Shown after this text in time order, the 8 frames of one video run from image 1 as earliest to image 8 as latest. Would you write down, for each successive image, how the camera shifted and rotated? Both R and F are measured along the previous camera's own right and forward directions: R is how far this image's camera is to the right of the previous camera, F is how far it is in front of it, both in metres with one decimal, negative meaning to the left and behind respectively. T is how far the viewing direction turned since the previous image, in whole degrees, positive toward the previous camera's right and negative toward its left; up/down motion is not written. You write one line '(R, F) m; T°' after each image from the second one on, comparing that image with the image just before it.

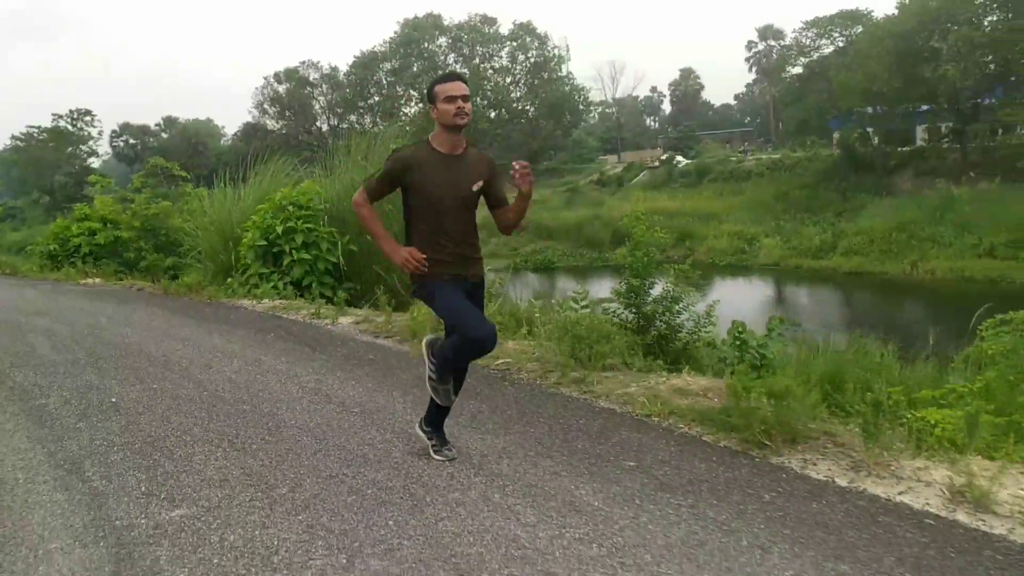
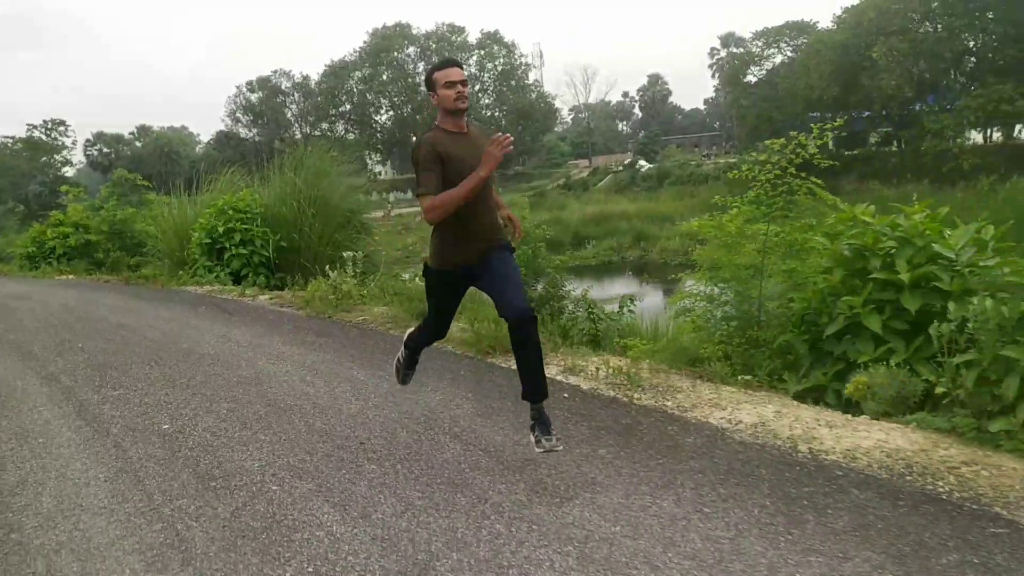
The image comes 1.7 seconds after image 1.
(+1.2, -2.5) m; +1°
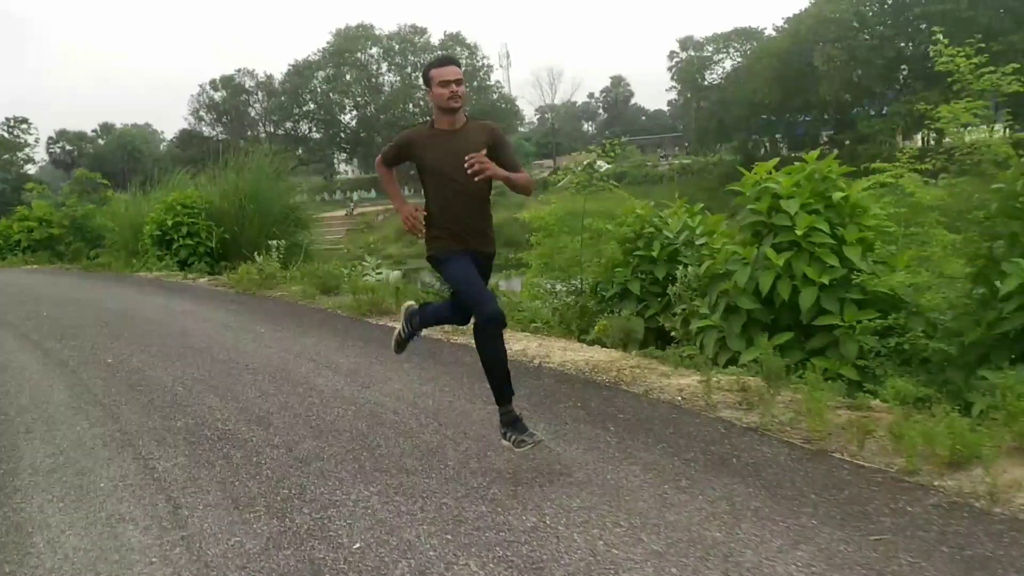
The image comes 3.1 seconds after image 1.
(+0.9, -2.0) m; +2°
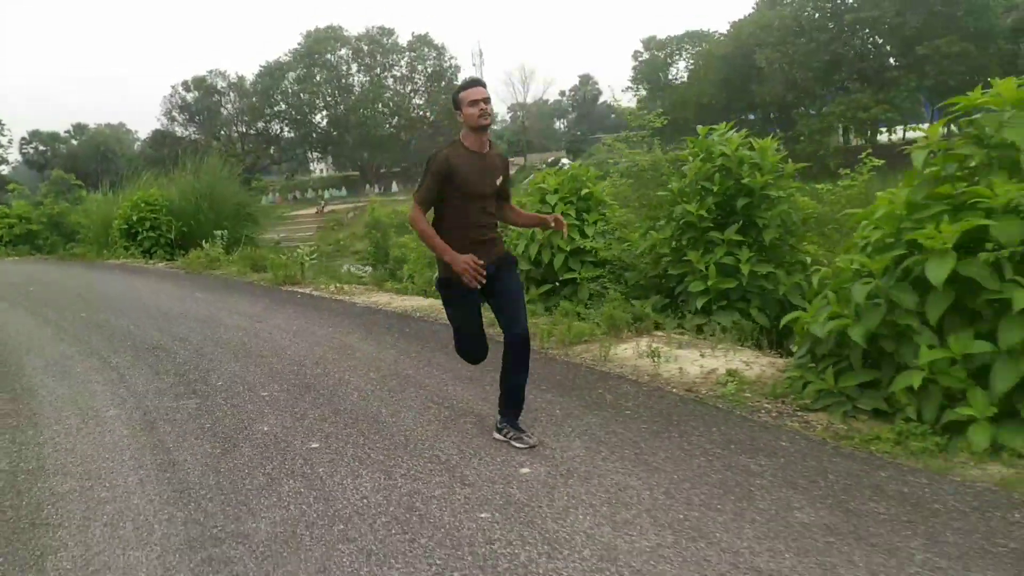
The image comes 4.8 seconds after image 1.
(+1.3, -2.7) m; +1°
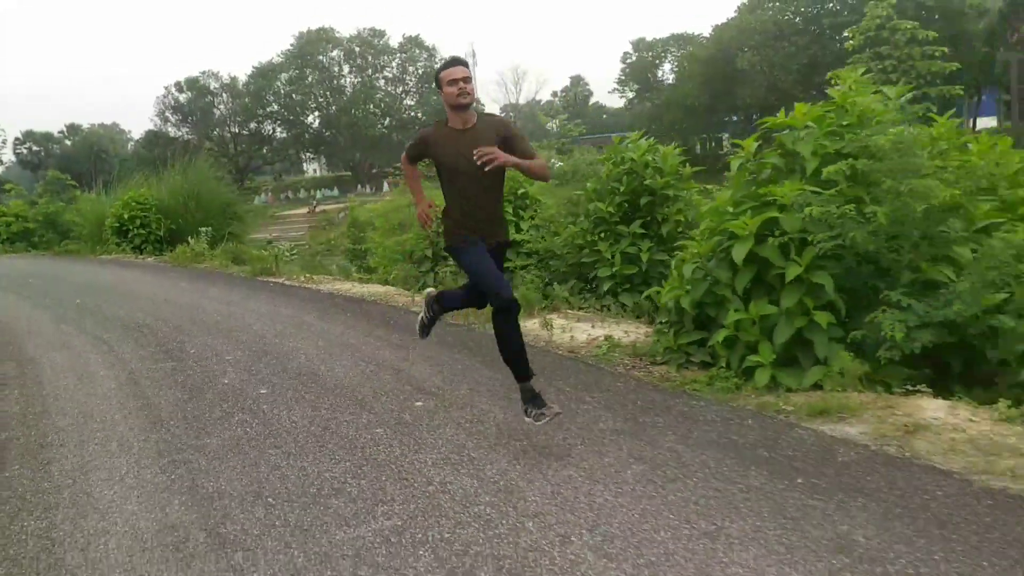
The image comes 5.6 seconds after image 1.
(+0.5, -1.2) m; 0°
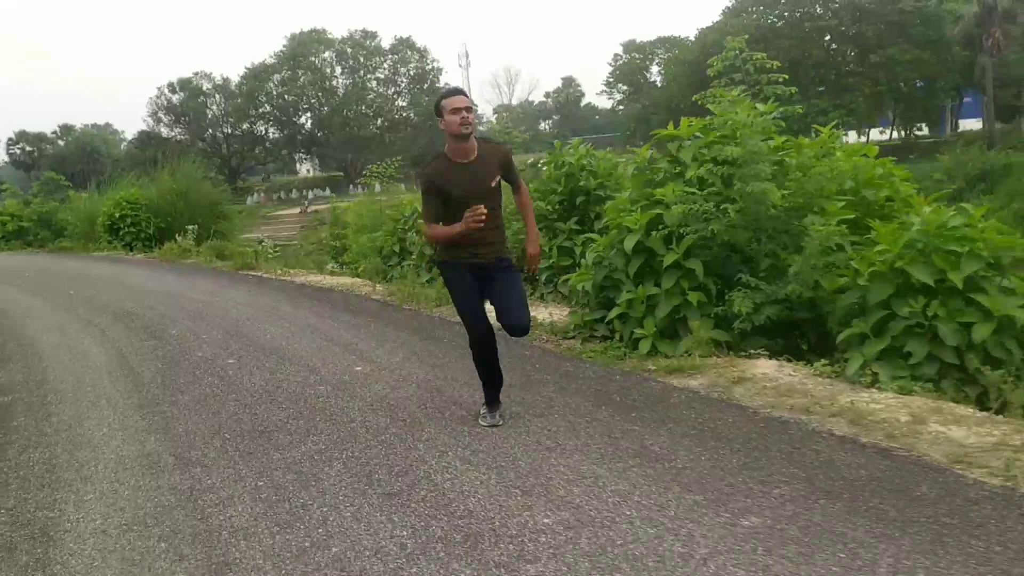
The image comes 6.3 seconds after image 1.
(+0.5, -1.0) m; 0°
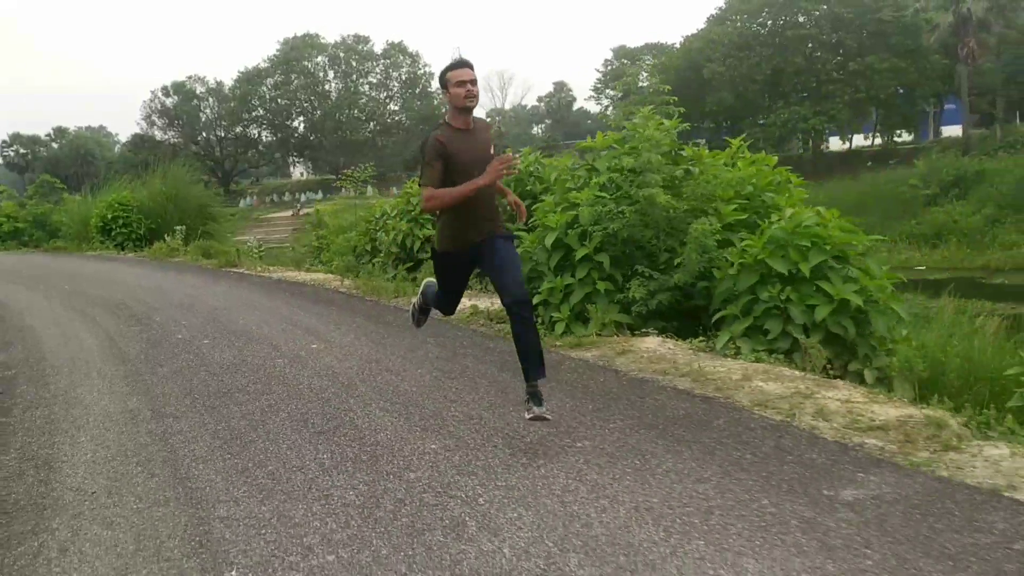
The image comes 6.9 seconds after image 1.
(+0.5, -1.0) m; 0°
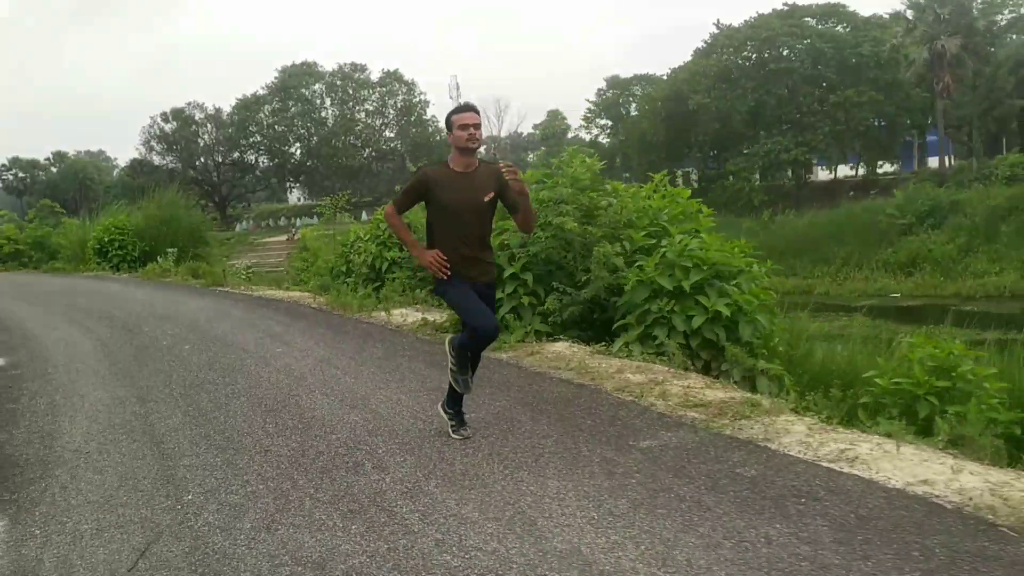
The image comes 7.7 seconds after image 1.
(+0.5, -1.1) m; 0°
